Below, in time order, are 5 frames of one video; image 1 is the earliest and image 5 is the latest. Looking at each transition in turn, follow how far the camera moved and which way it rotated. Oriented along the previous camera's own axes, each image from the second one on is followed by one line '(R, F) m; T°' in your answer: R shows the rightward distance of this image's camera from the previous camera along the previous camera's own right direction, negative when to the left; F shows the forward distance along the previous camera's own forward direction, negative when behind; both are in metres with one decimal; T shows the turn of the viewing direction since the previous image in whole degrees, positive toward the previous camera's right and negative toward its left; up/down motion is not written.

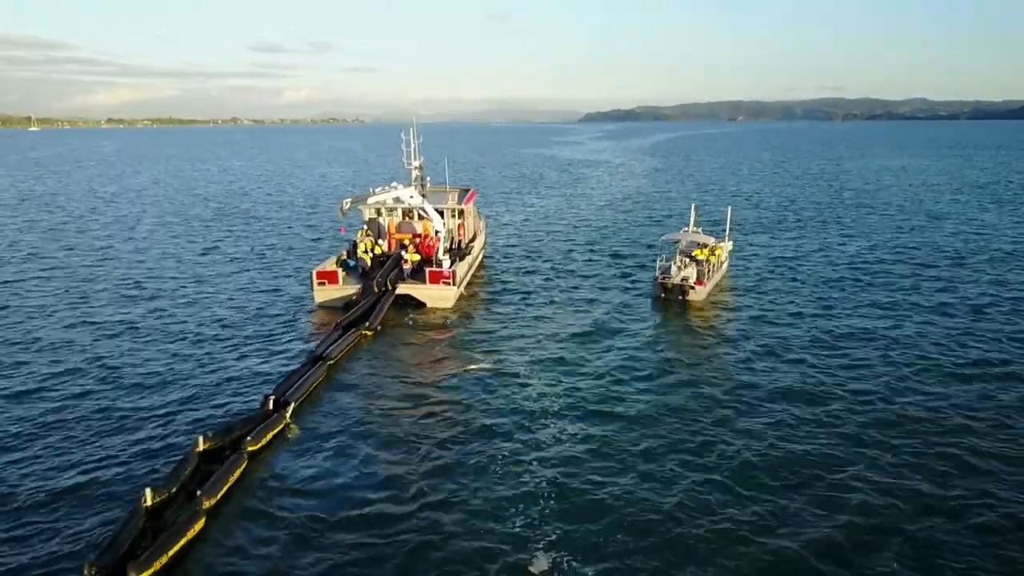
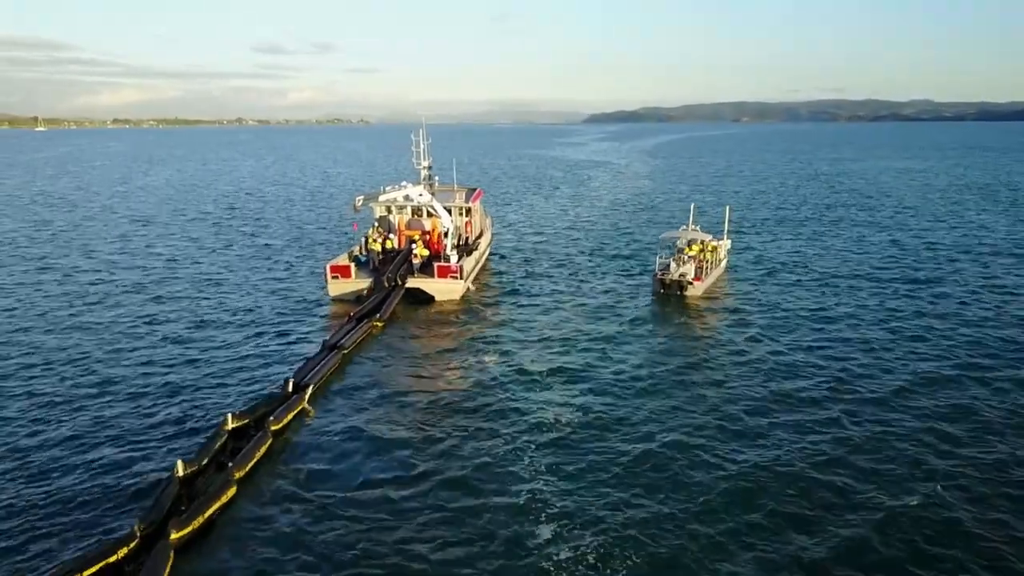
(0.0, -1.6) m; 0°
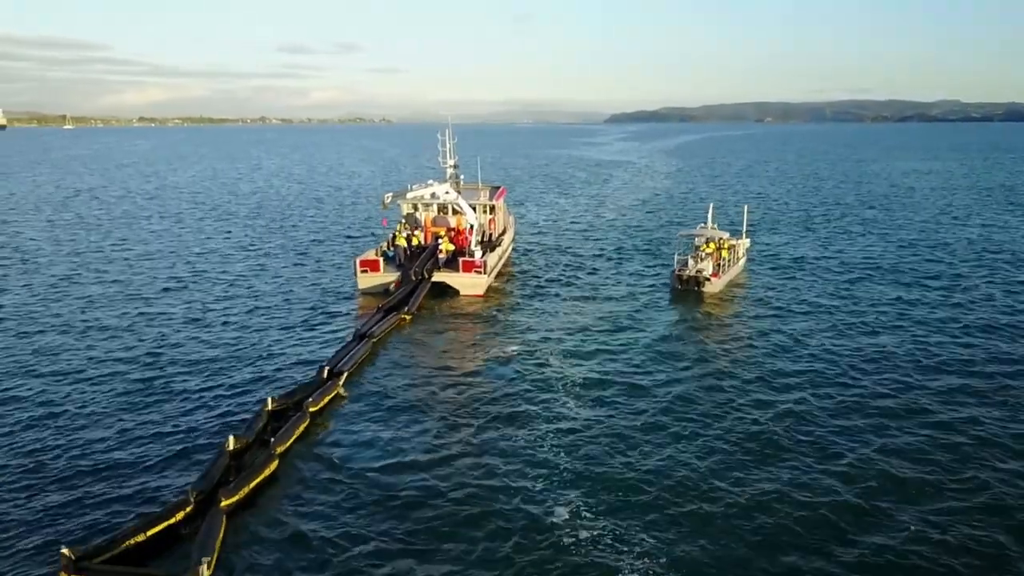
(-0.1, -1.3) m; -1°
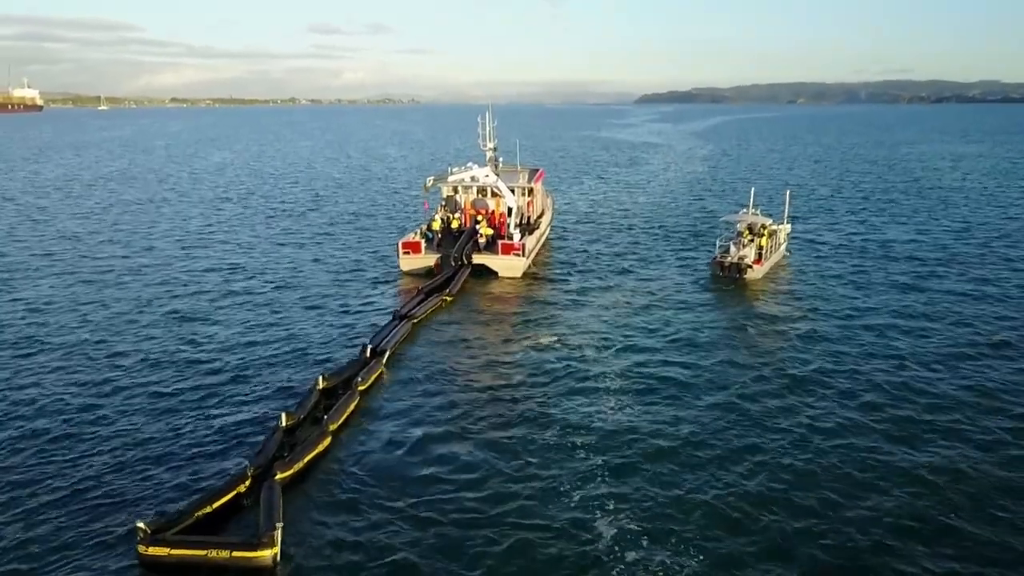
(-0.6, -0.3) m; -2°
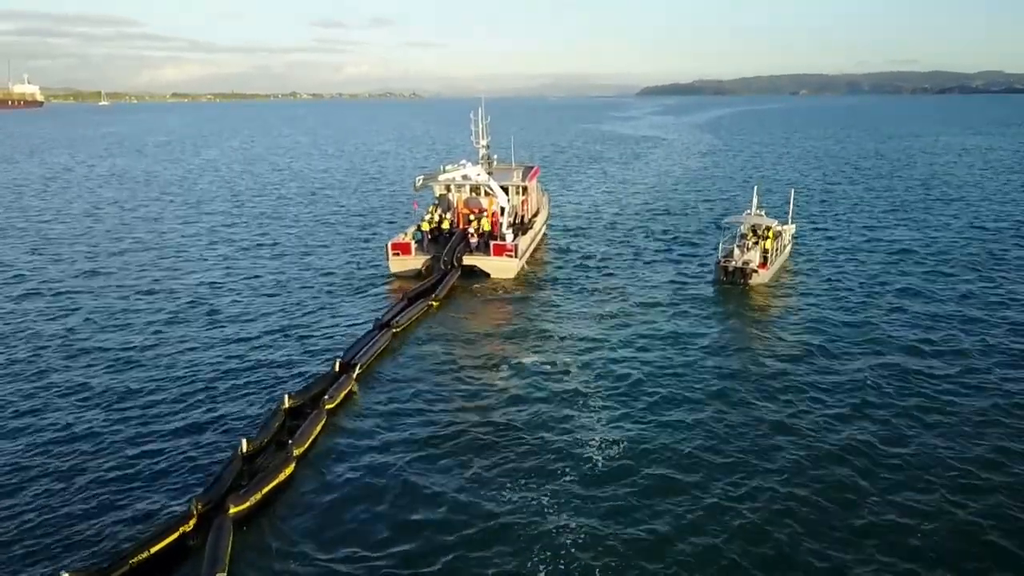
(+0.5, +1.9) m; 0°
